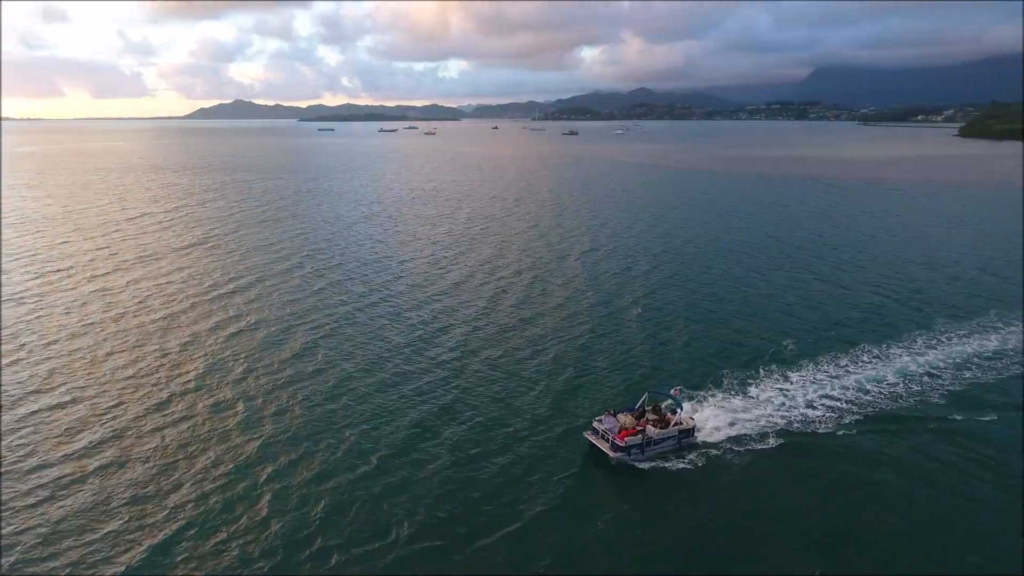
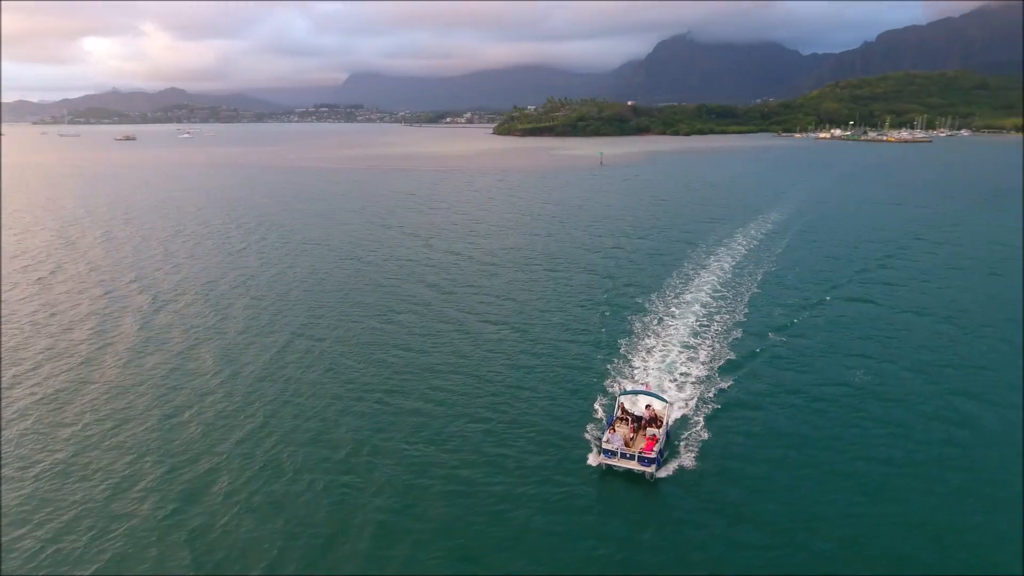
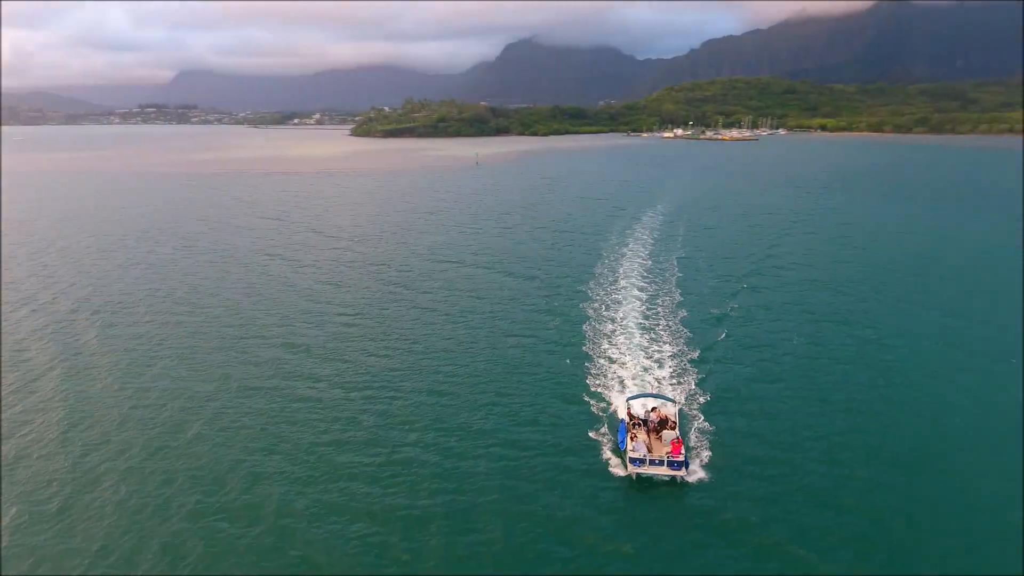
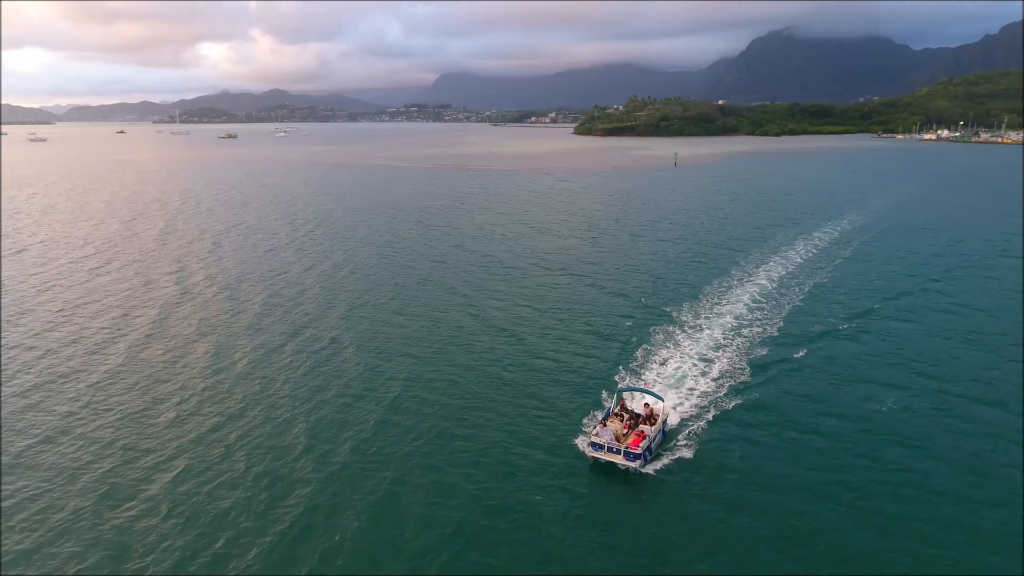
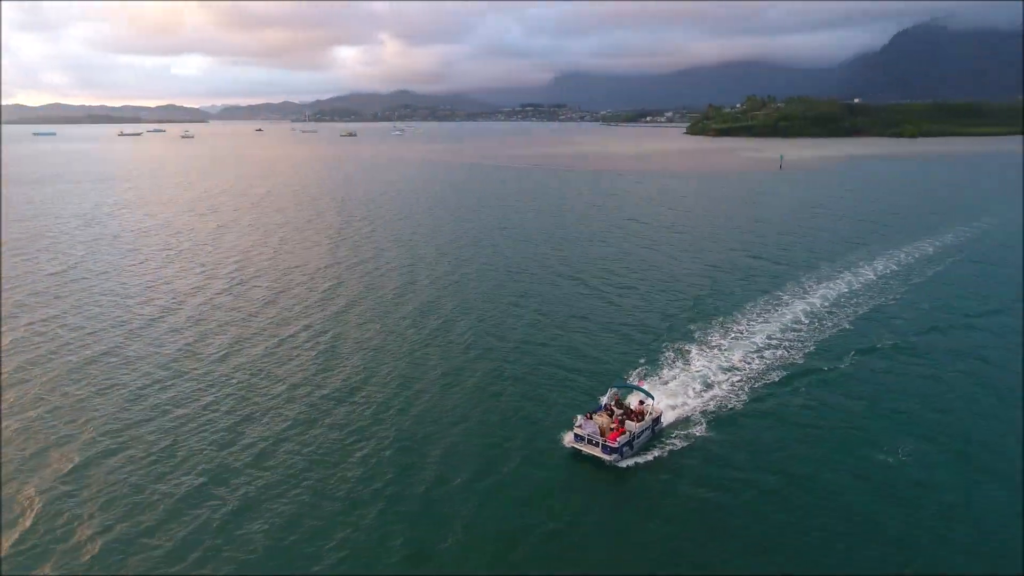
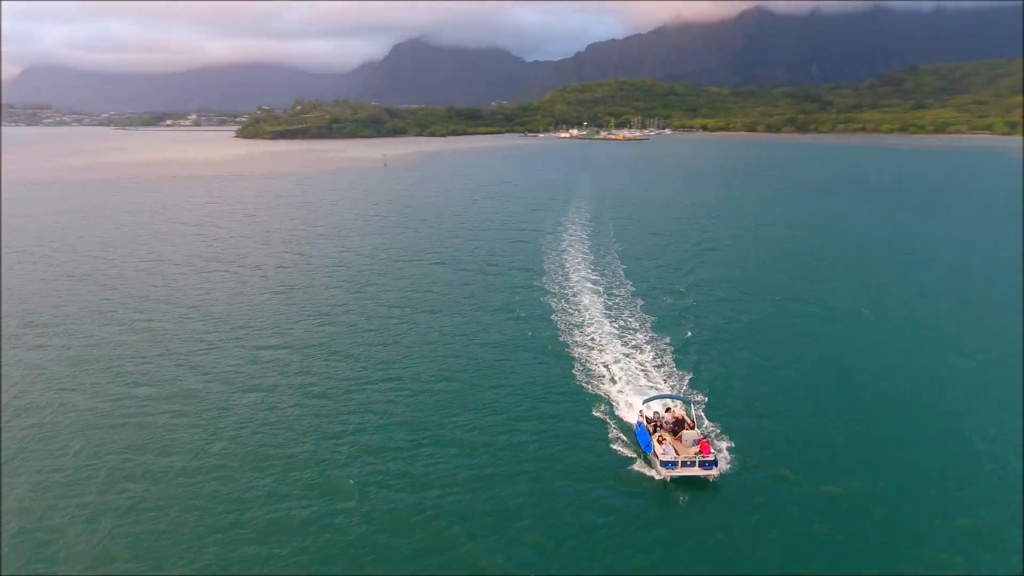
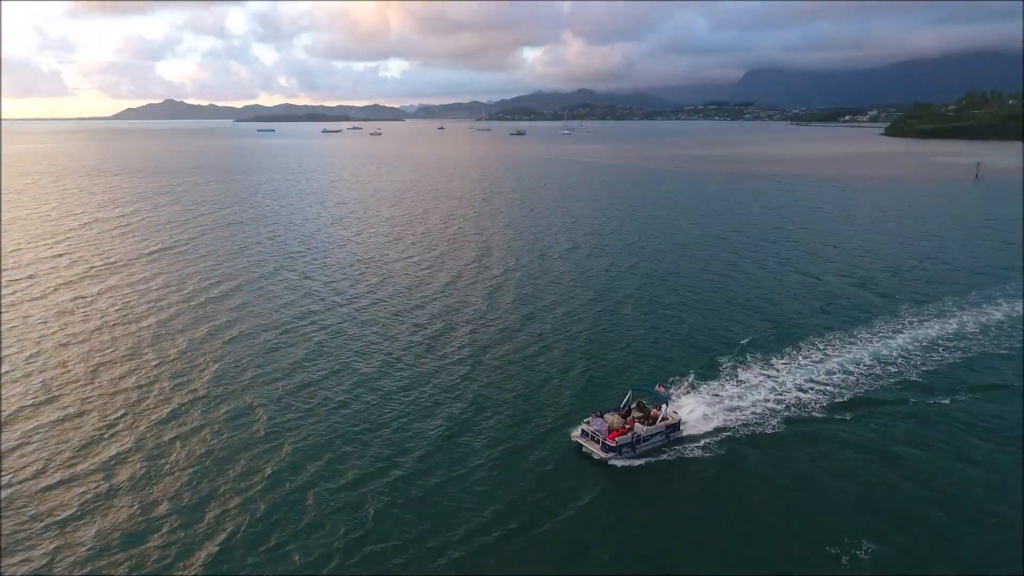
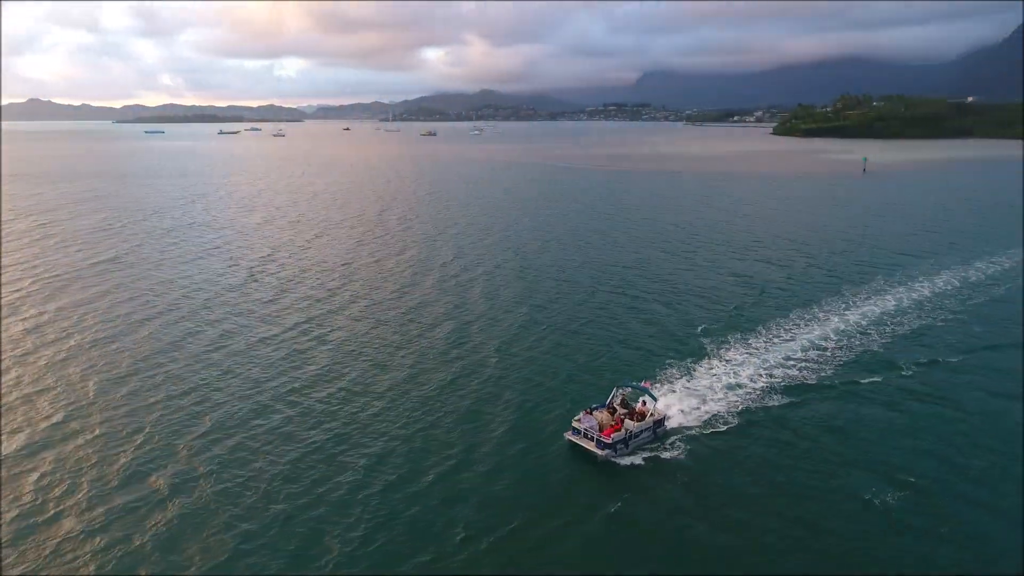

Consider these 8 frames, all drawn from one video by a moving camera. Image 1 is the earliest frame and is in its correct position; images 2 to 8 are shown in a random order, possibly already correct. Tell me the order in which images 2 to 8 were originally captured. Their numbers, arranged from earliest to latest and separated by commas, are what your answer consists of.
7, 8, 5, 4, 2, 3, 6
